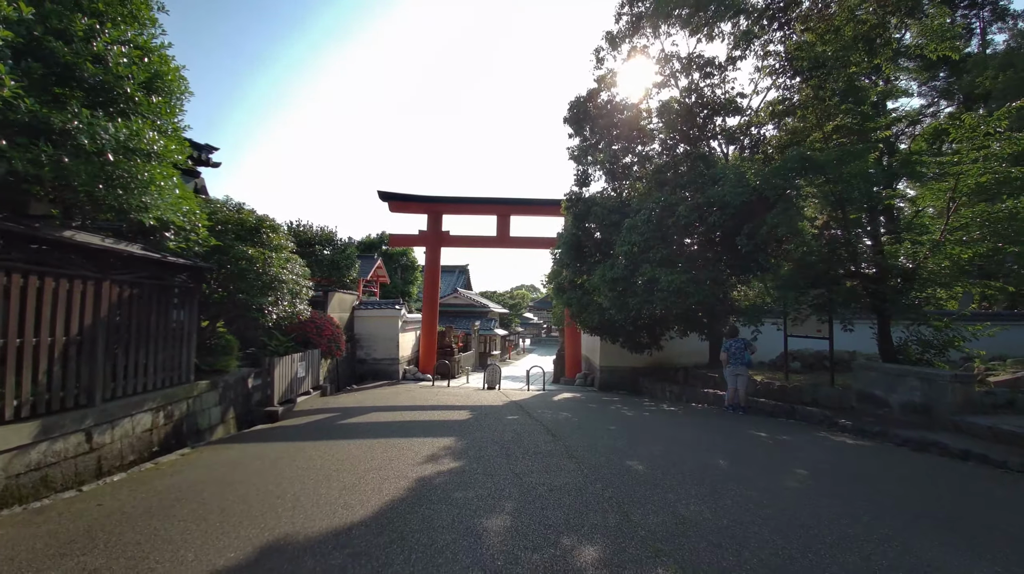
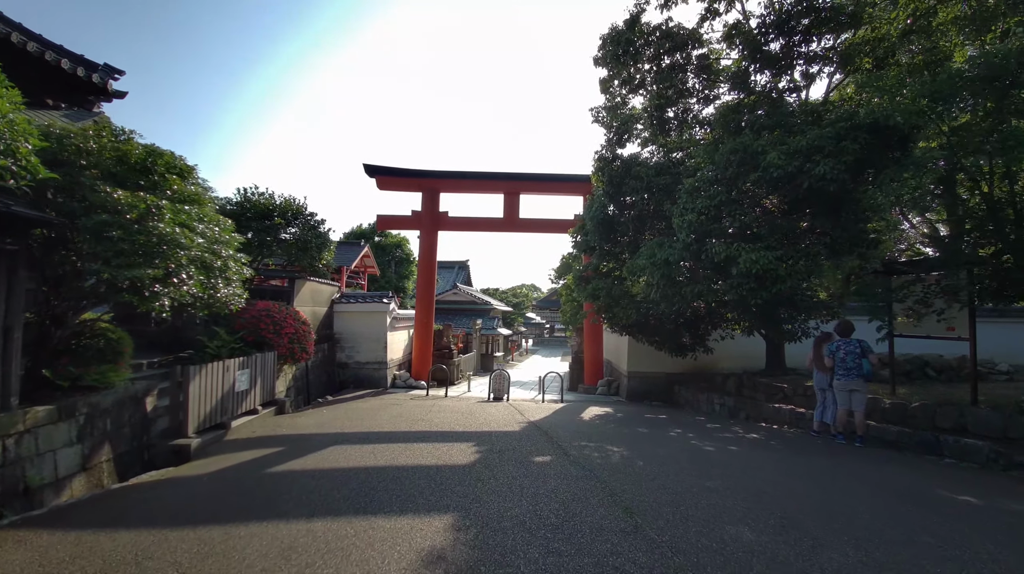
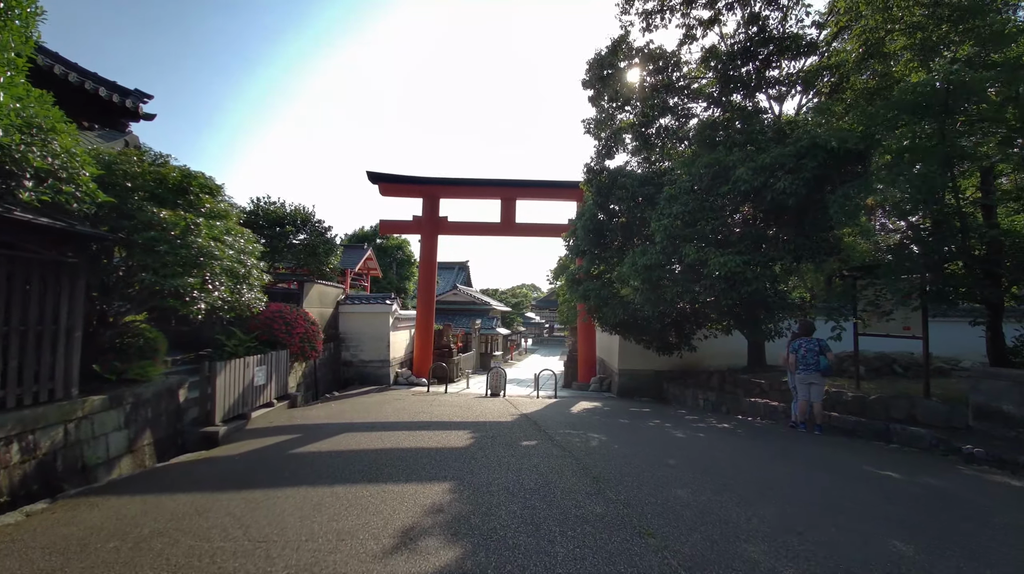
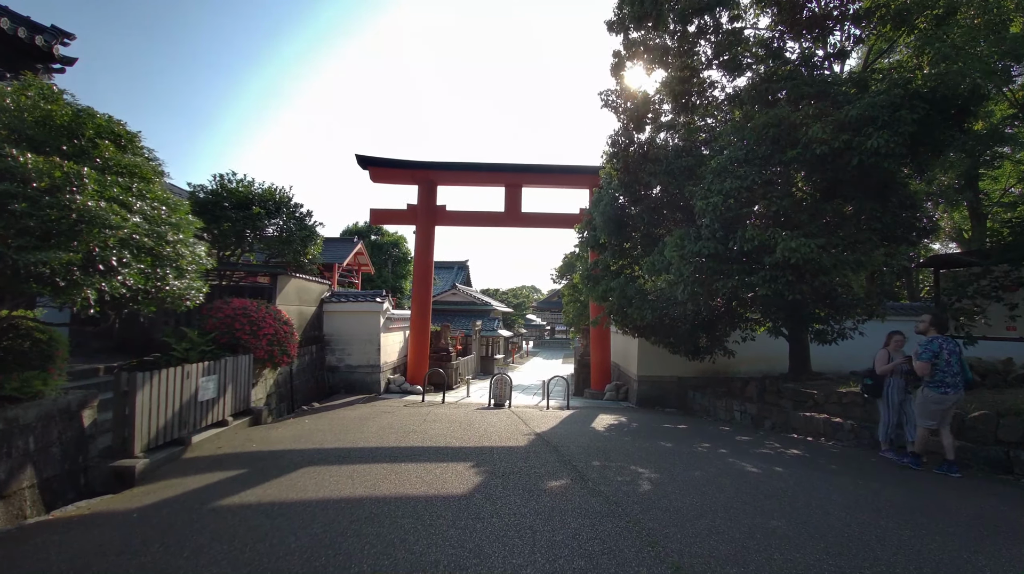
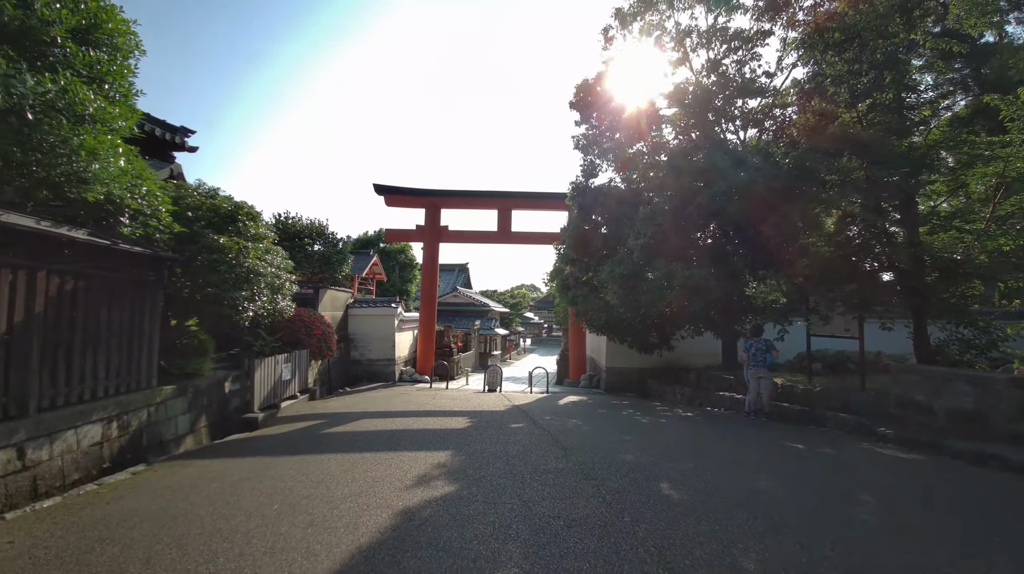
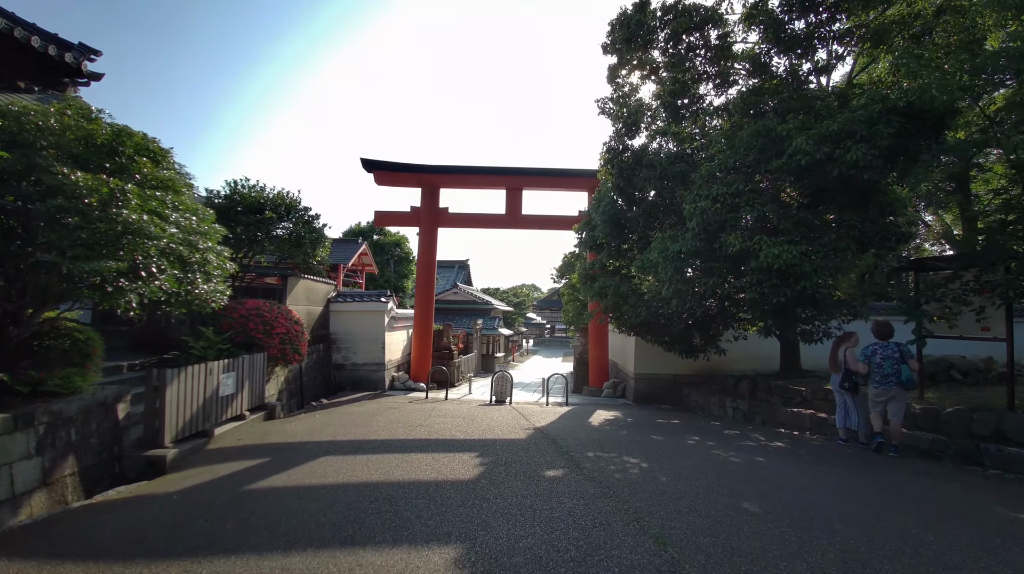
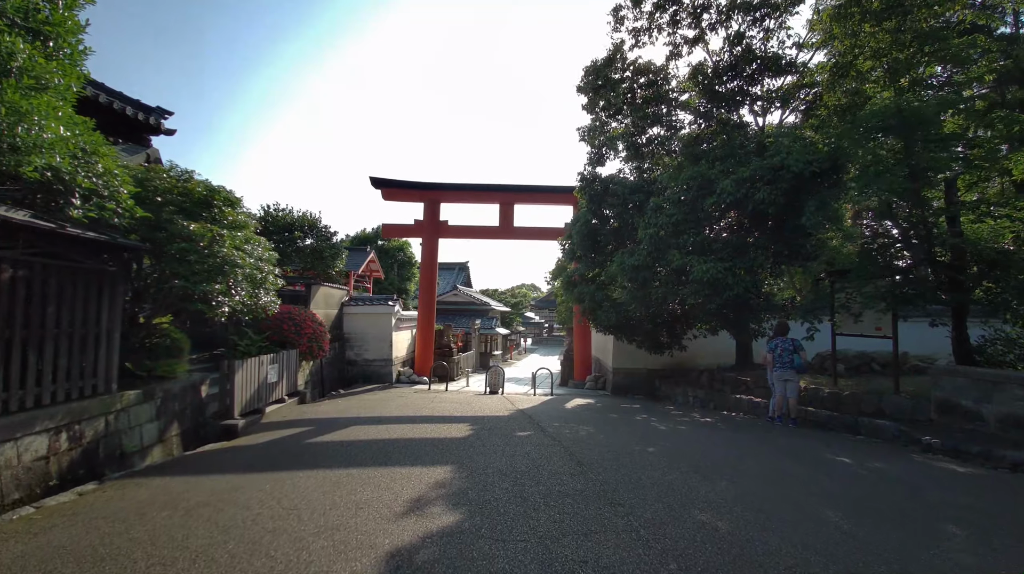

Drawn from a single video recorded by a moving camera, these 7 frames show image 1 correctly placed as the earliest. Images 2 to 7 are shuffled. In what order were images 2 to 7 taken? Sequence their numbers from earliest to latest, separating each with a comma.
5, 7, 3, 2, 6, 4
